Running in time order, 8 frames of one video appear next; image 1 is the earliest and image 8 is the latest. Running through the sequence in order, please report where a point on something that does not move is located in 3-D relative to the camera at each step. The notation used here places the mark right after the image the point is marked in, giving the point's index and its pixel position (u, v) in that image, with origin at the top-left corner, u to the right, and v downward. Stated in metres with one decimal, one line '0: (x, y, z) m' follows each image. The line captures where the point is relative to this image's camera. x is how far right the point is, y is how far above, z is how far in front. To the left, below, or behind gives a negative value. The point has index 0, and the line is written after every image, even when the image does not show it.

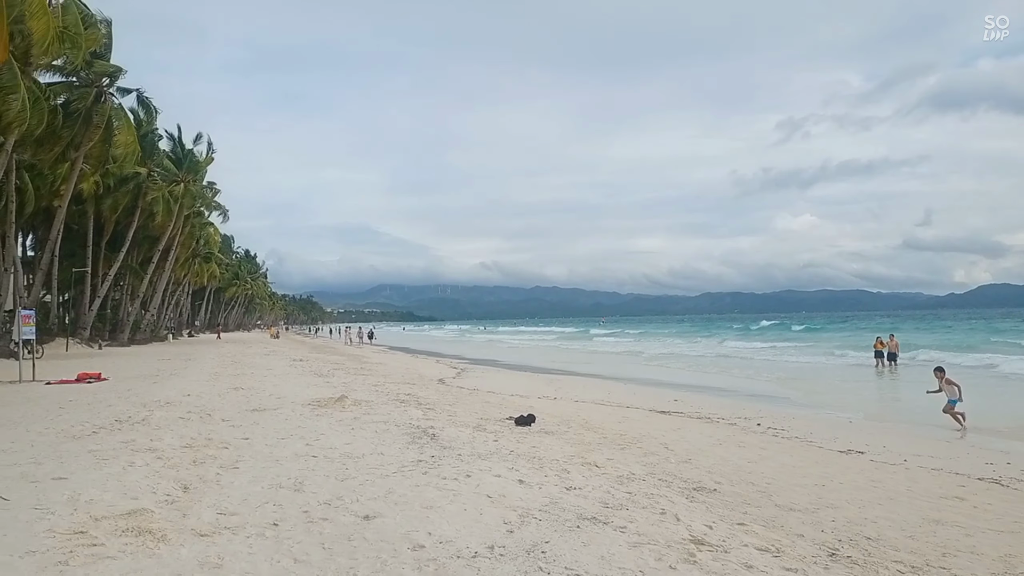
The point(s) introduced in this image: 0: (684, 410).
0: (+3.8, -2.7, +14.5) m
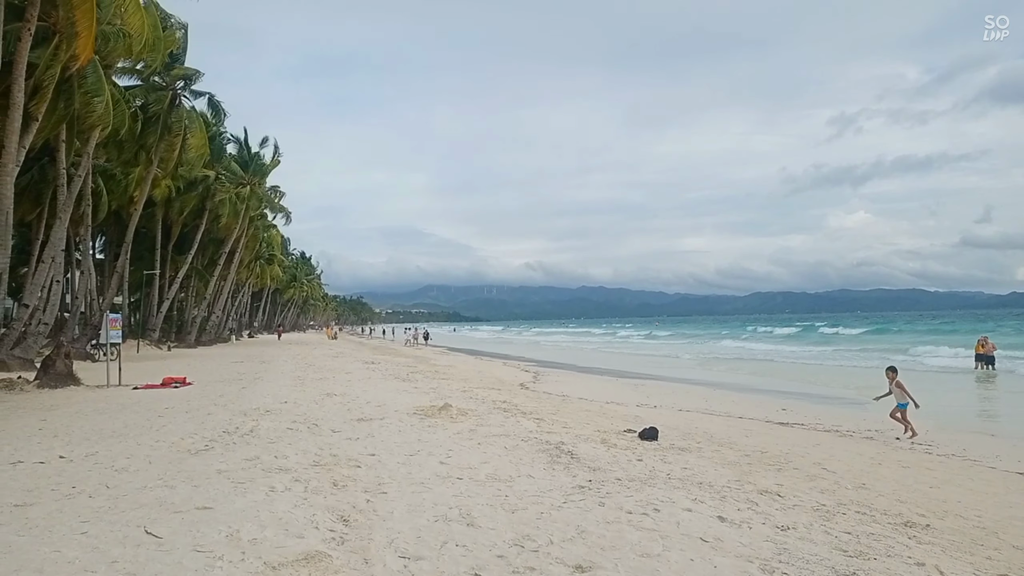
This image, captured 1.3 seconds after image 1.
0: (+6.0, -2.7, +13.4) m
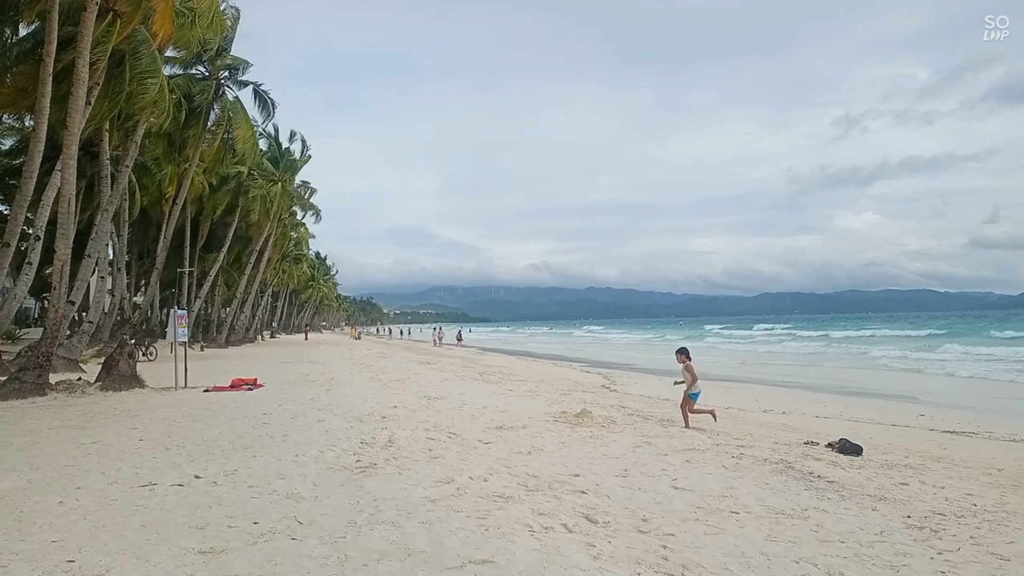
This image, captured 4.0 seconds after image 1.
0: (+8.3, -2.6, +11.9) m
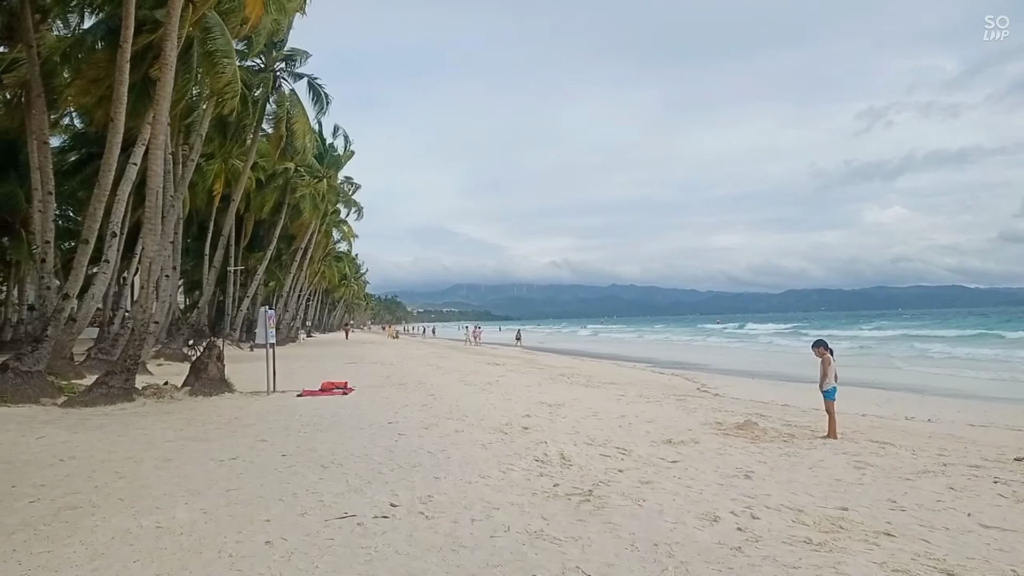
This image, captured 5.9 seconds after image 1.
0: (+10.6, -2.5, +10.6) m
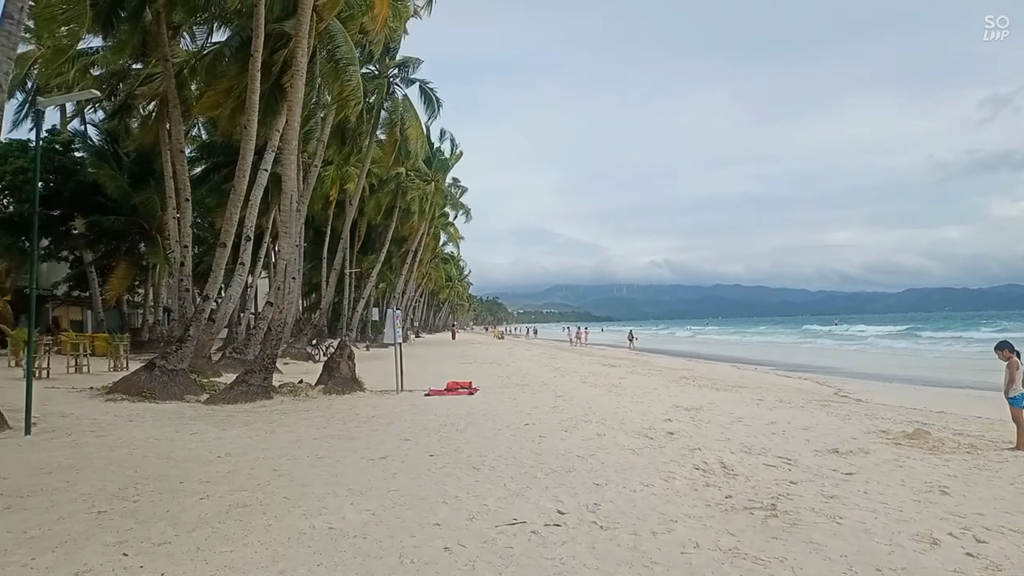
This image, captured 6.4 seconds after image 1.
0: (+12.6, -2.4, +8.6) m
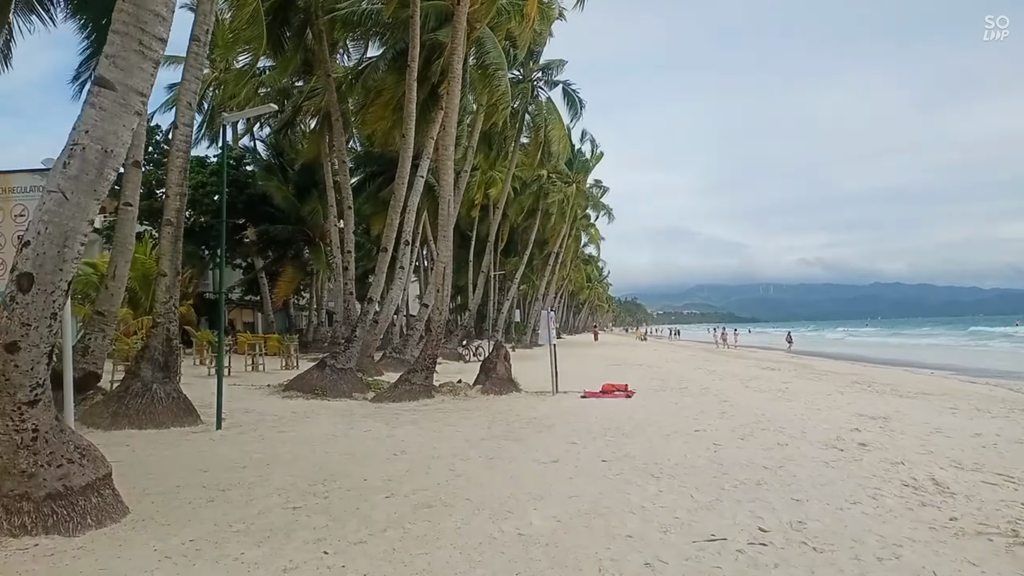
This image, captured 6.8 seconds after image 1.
0: (+14.5, -2.2, +5.4) m
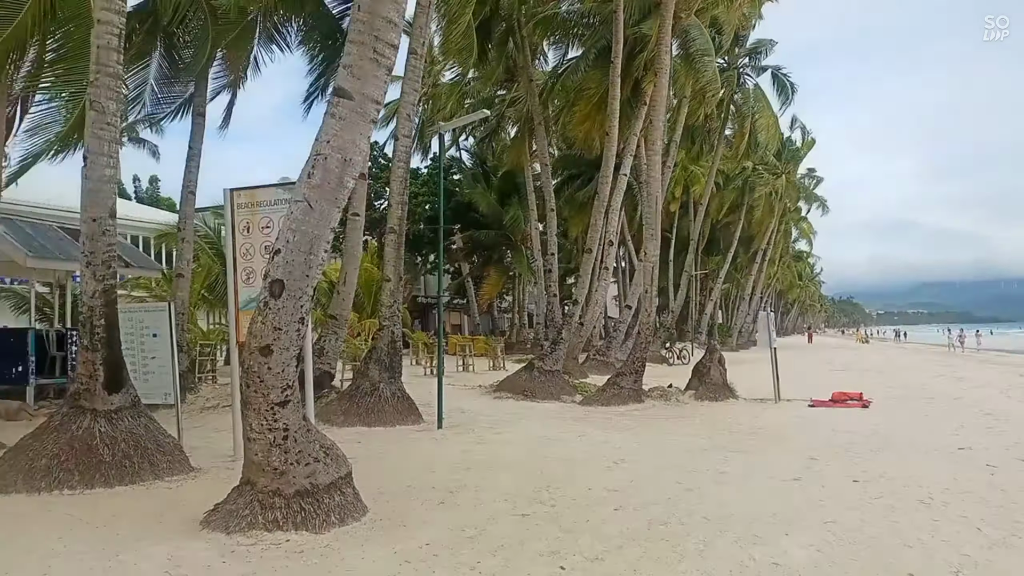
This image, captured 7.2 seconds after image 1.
0: (+15.6, -1.8, +0.5) m
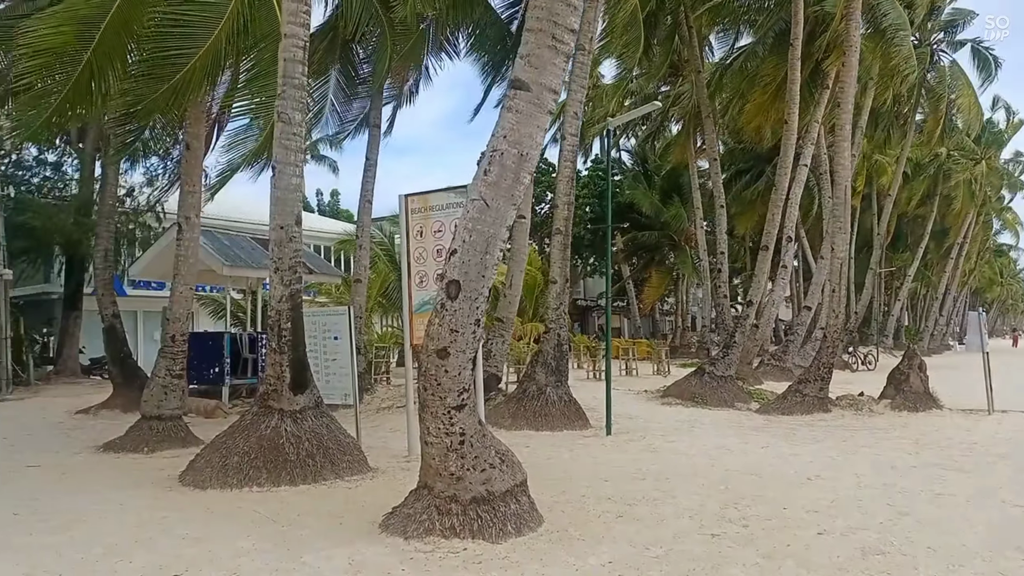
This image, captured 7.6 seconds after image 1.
0: (+15.4, -1.4, -3.5) m
